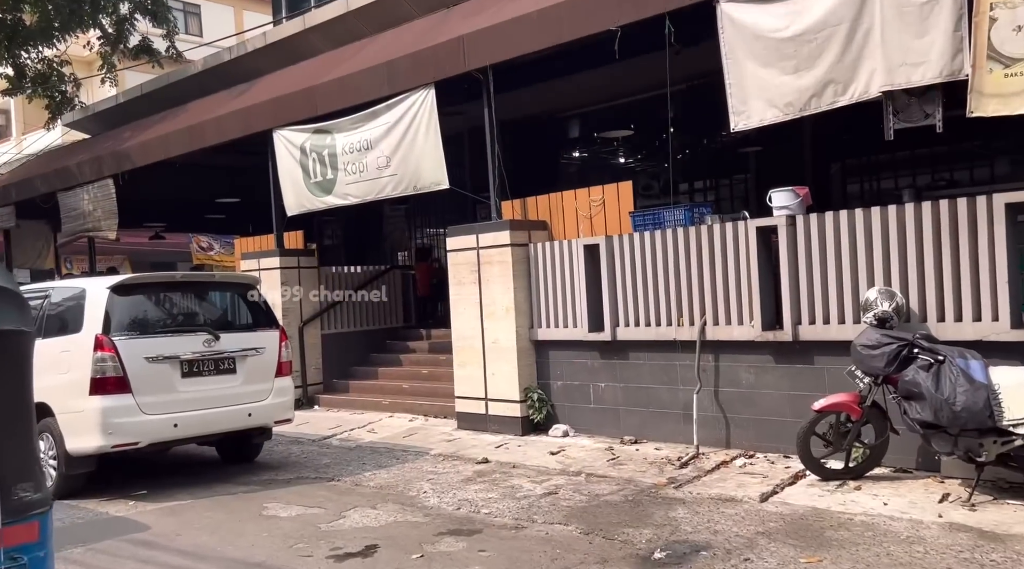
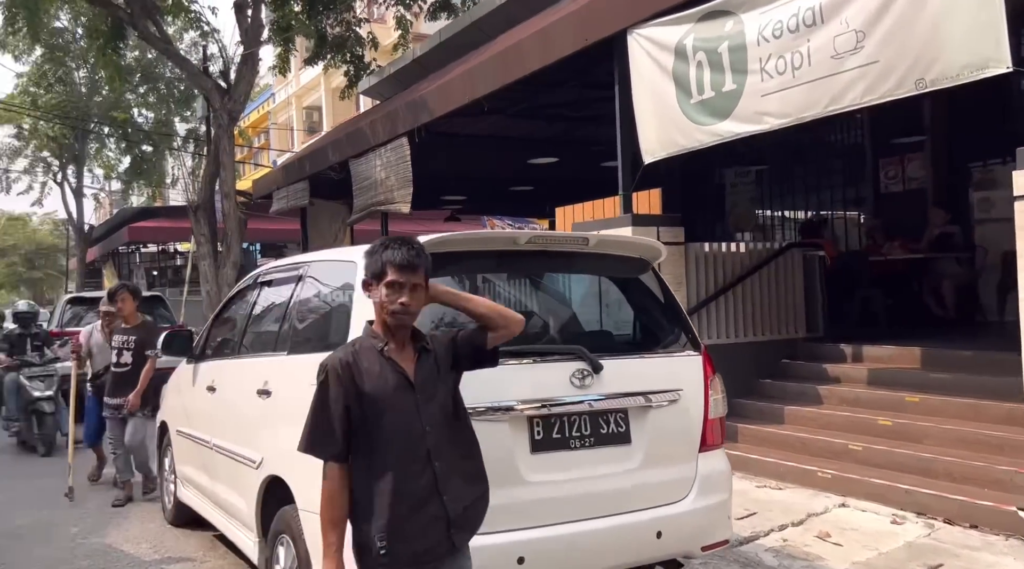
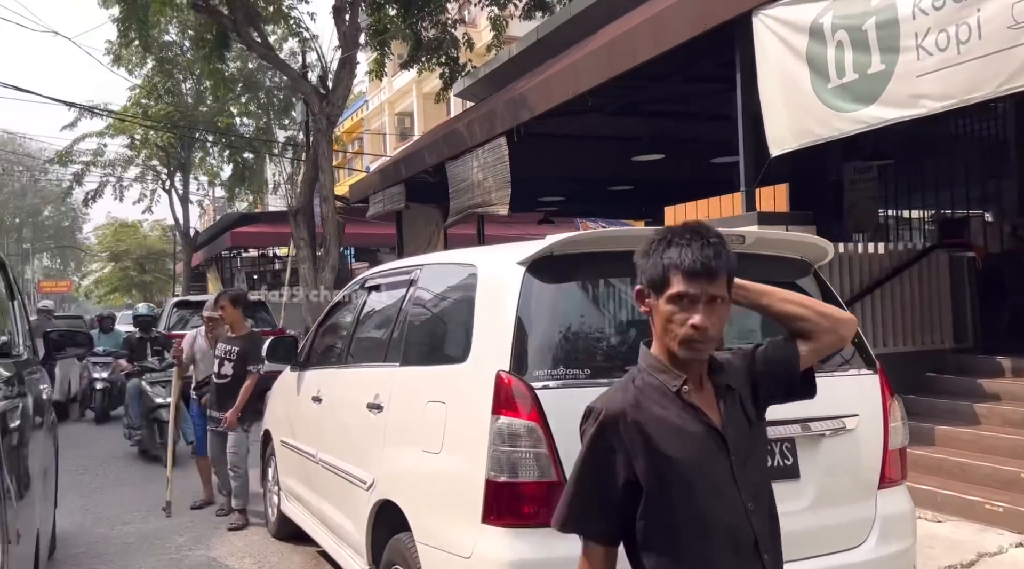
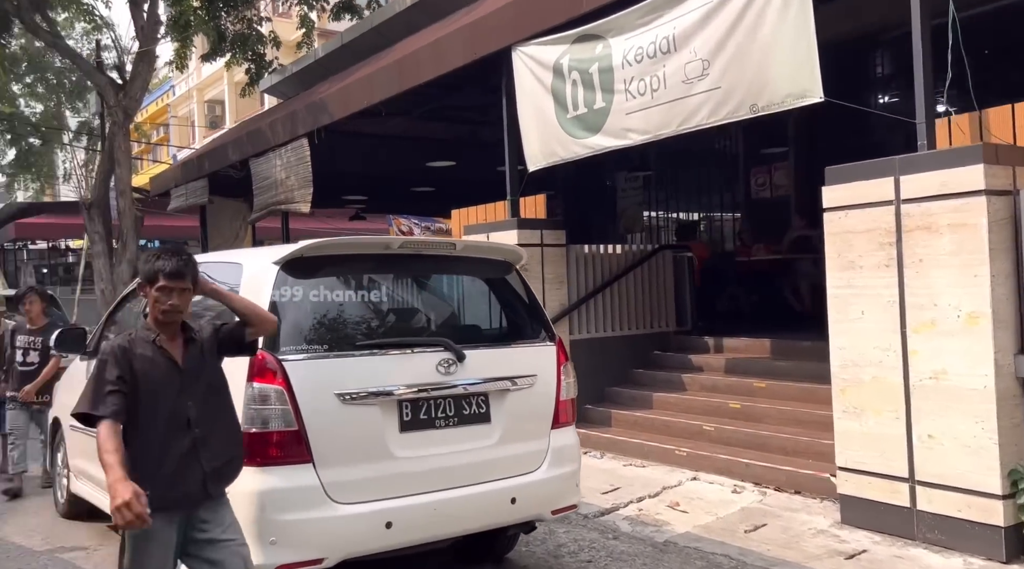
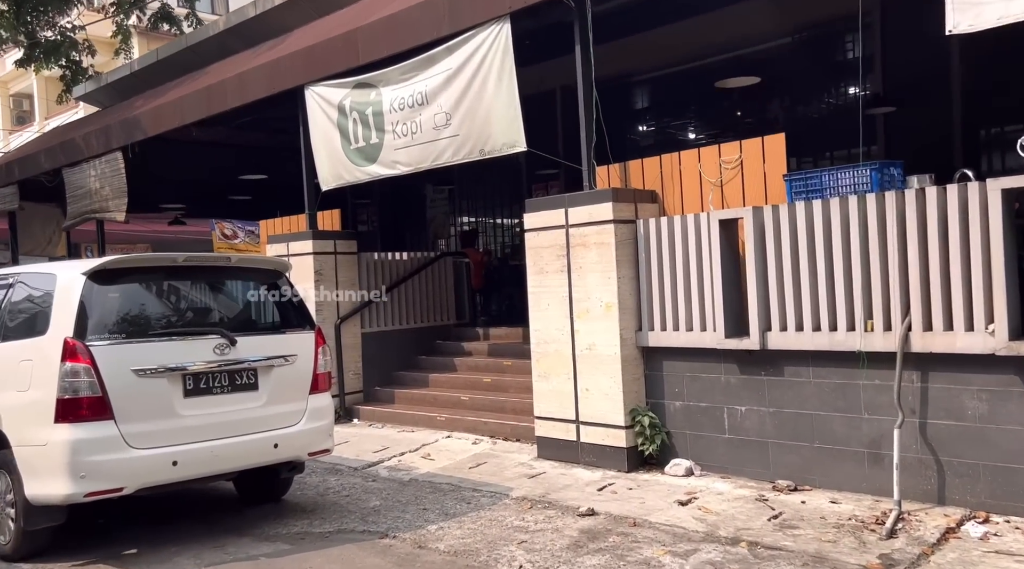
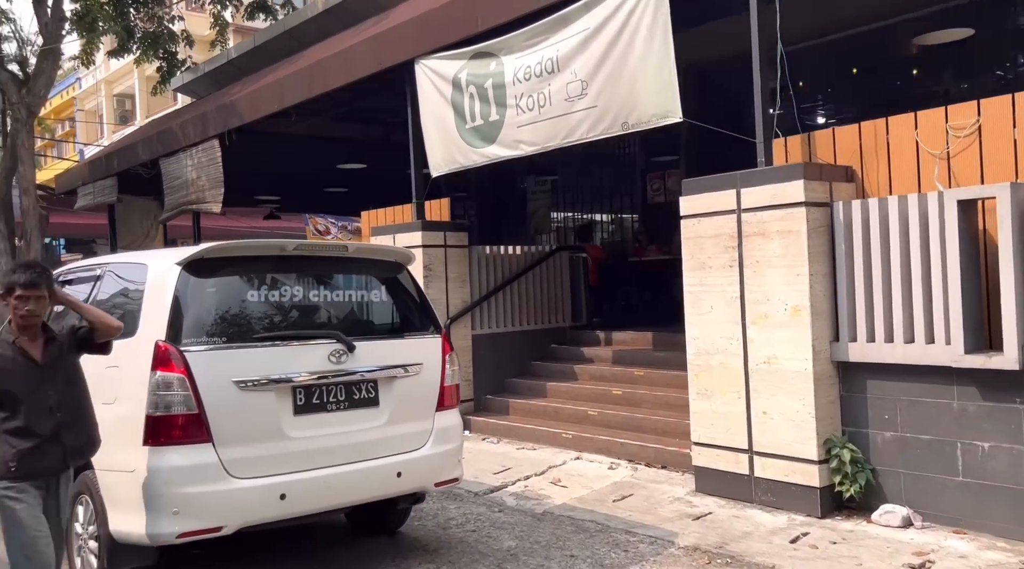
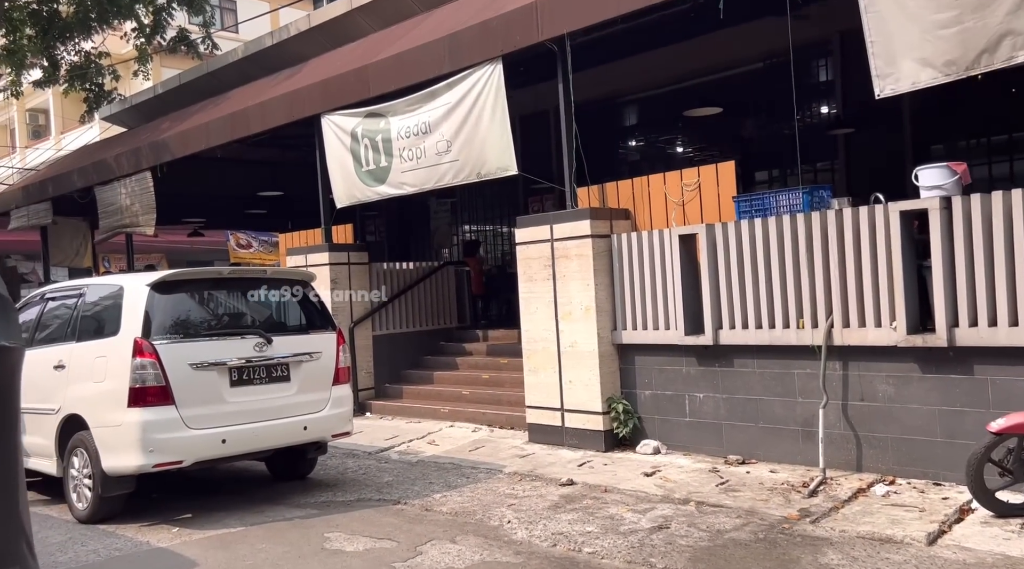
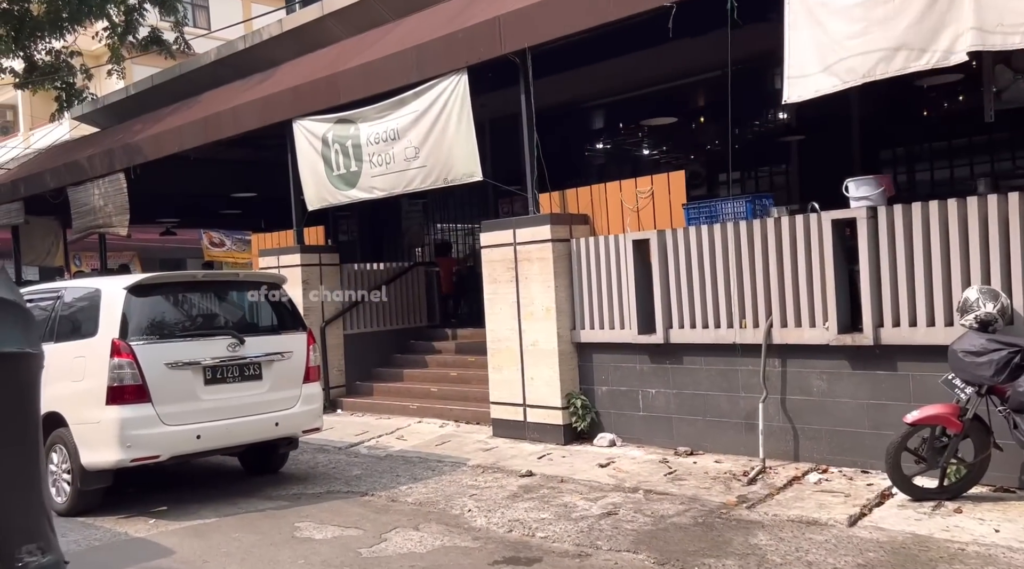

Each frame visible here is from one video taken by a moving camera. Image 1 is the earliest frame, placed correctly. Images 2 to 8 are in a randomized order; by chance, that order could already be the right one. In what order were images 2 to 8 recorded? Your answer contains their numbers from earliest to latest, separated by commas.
8, 7, 5, 6, 4, 2, 3
